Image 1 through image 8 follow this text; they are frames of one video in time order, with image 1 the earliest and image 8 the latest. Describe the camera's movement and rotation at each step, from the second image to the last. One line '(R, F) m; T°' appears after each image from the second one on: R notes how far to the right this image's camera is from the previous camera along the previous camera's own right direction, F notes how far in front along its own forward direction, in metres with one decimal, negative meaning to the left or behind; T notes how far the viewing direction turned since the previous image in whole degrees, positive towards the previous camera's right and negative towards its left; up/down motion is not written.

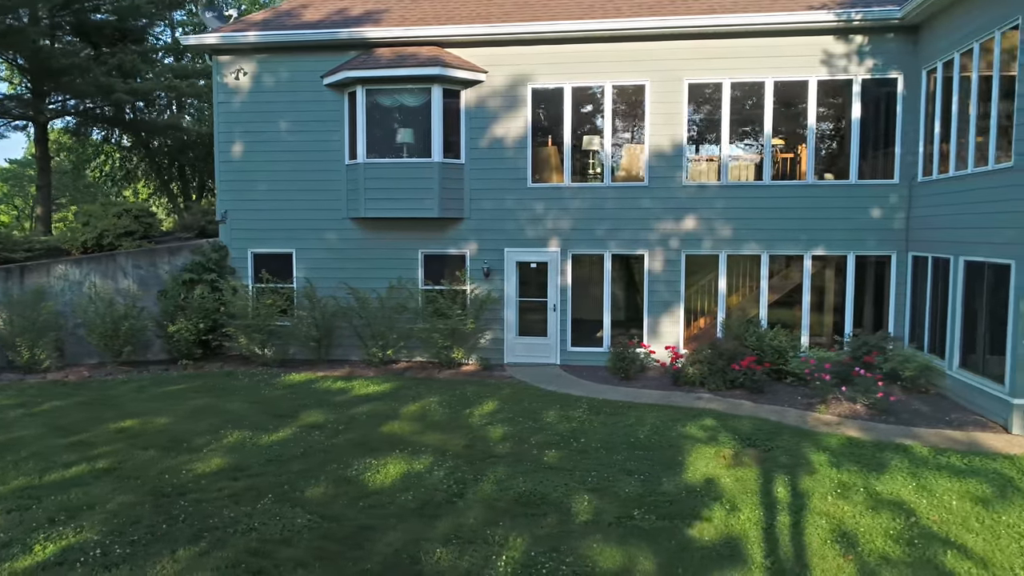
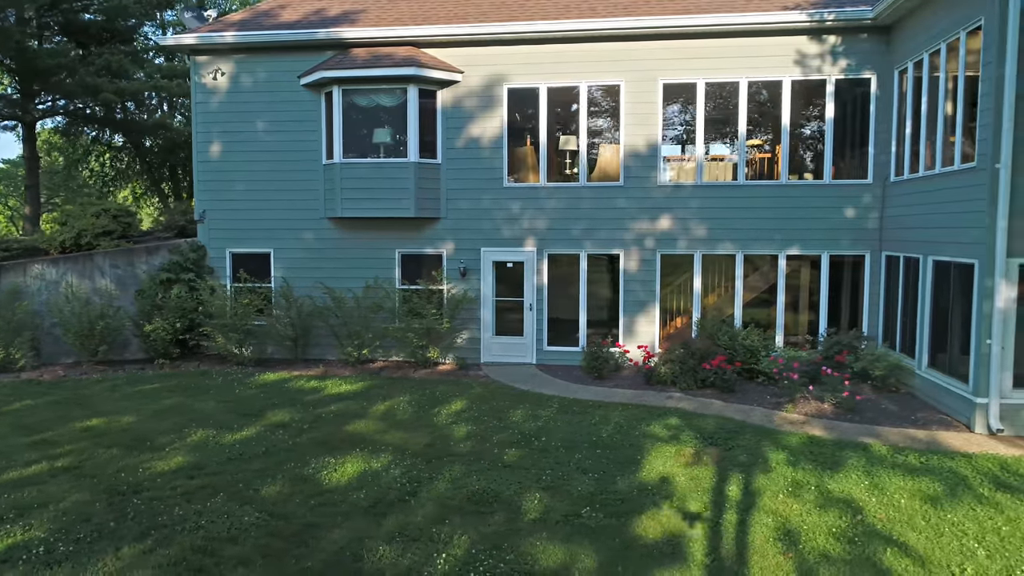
(+0.4, 0.0) m; 0°
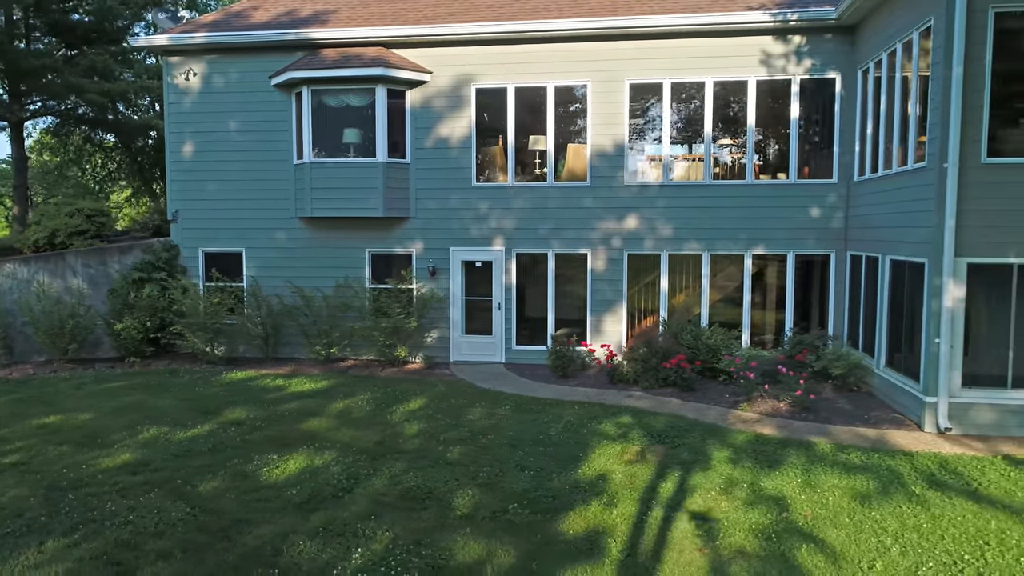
(+0.5, -0.1) m; 0°
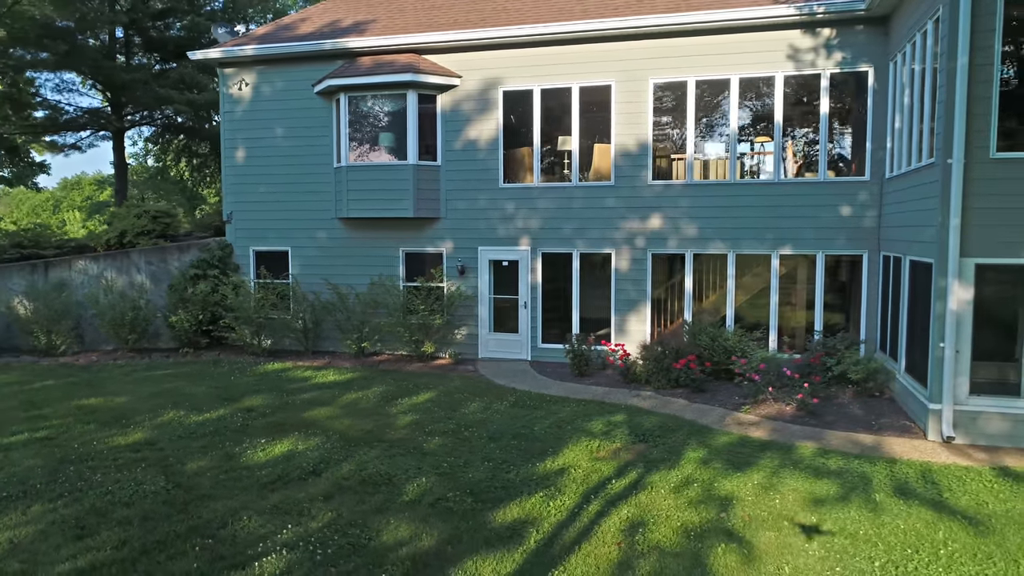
(+1.1, -0.1) m; -8°
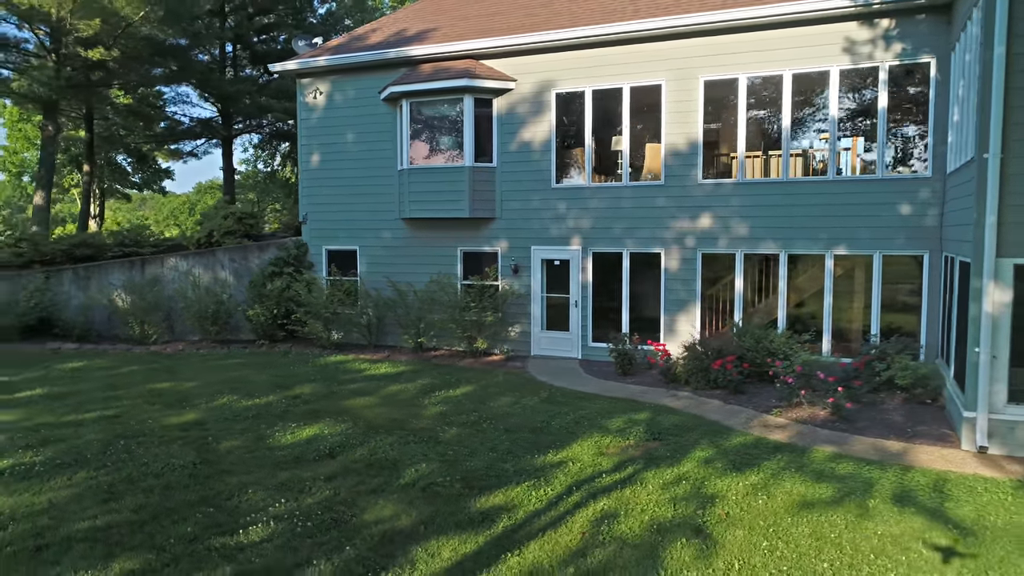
(+0.9, -0.2) m; -8°
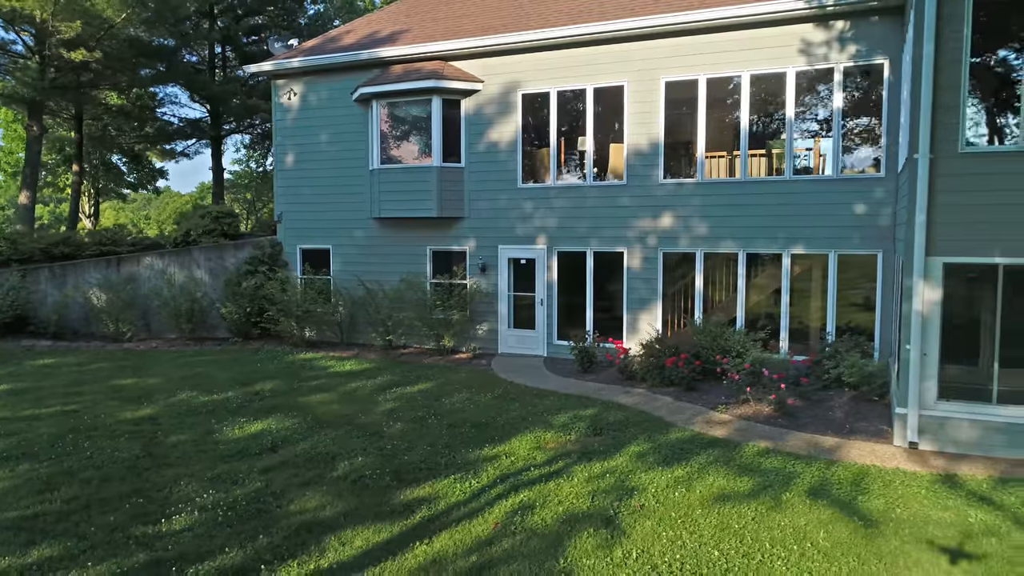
(+0.6, -0.1) m; 0°
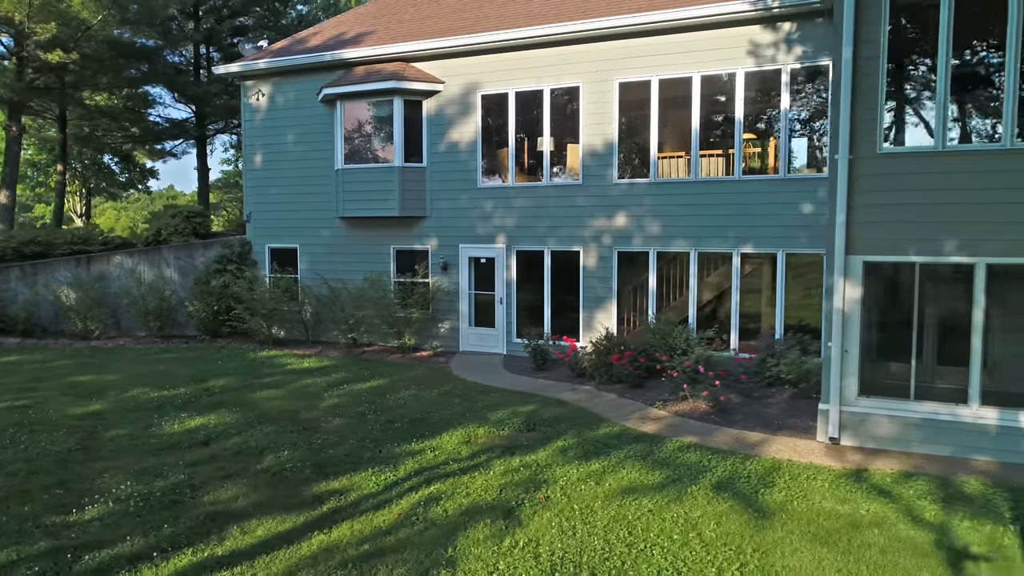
(+0.7, -0.1) m; 0°
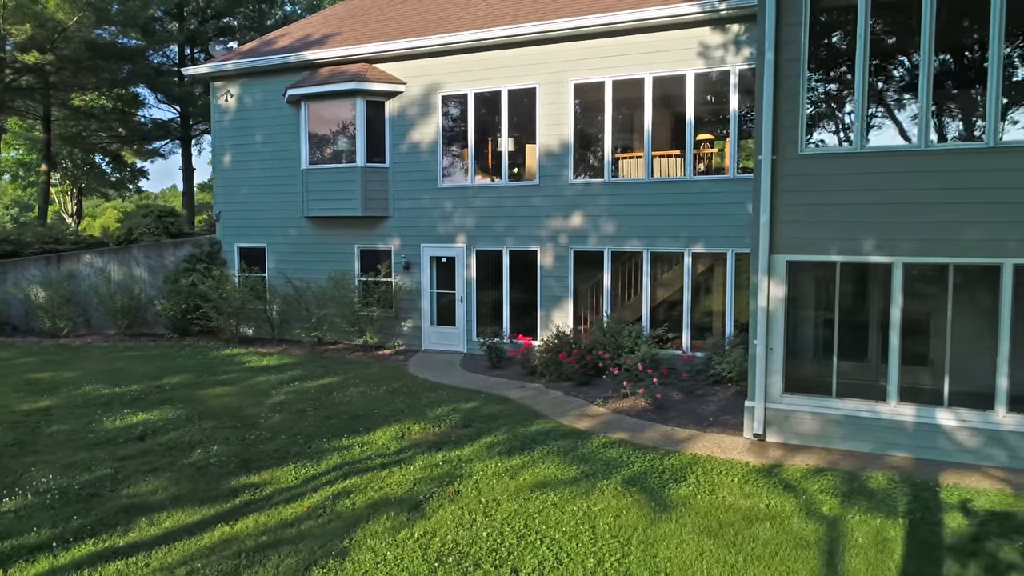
(+0.7, -0.1) m; 0°
